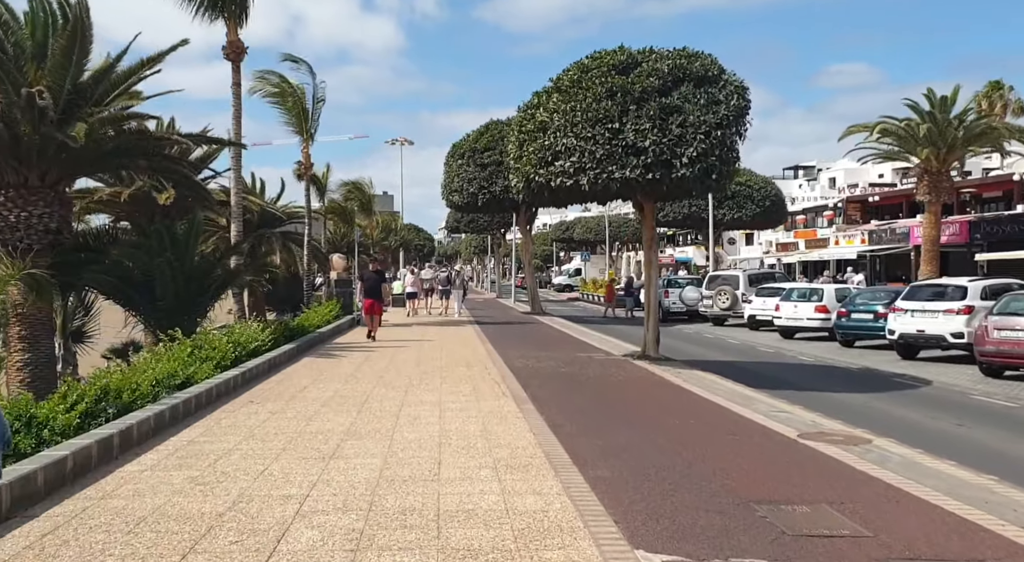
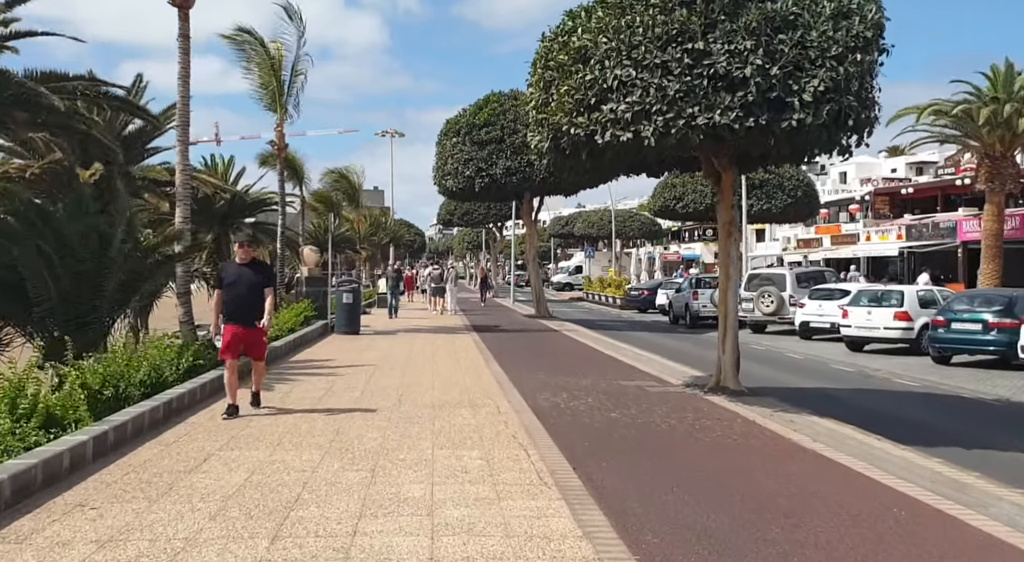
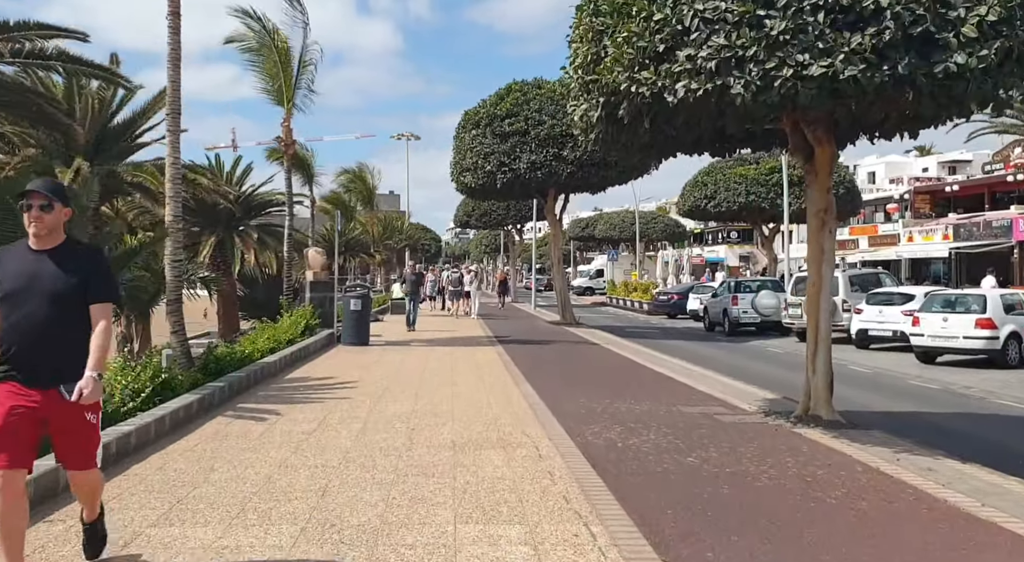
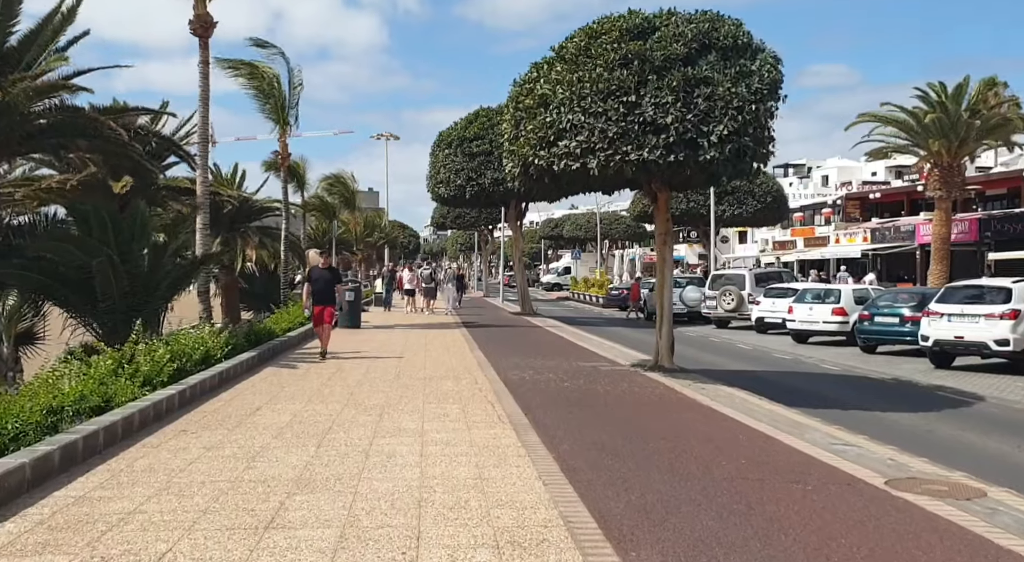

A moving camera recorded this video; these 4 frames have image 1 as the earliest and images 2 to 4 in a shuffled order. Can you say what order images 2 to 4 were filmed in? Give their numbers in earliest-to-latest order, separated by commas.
4, 2, 3
